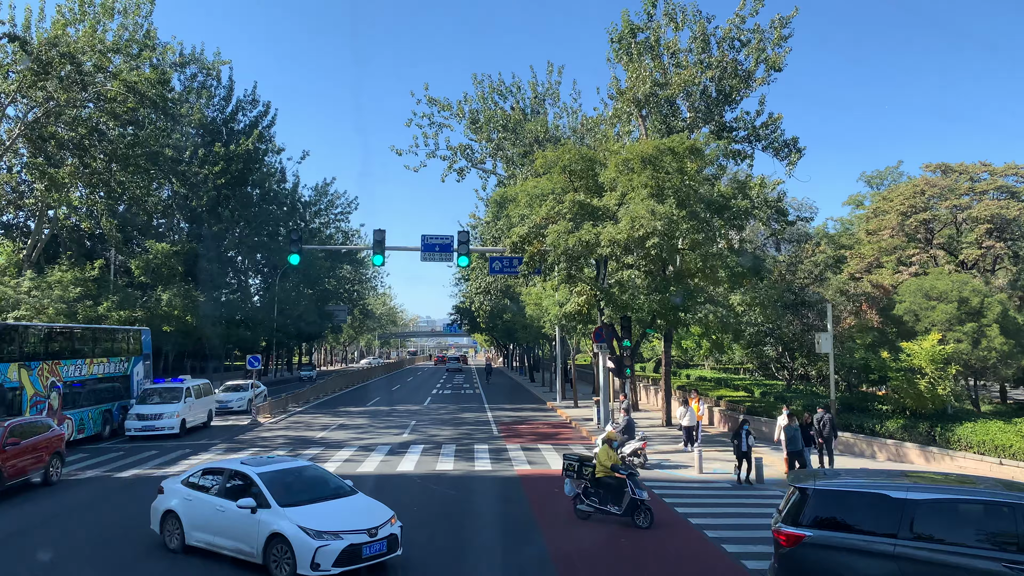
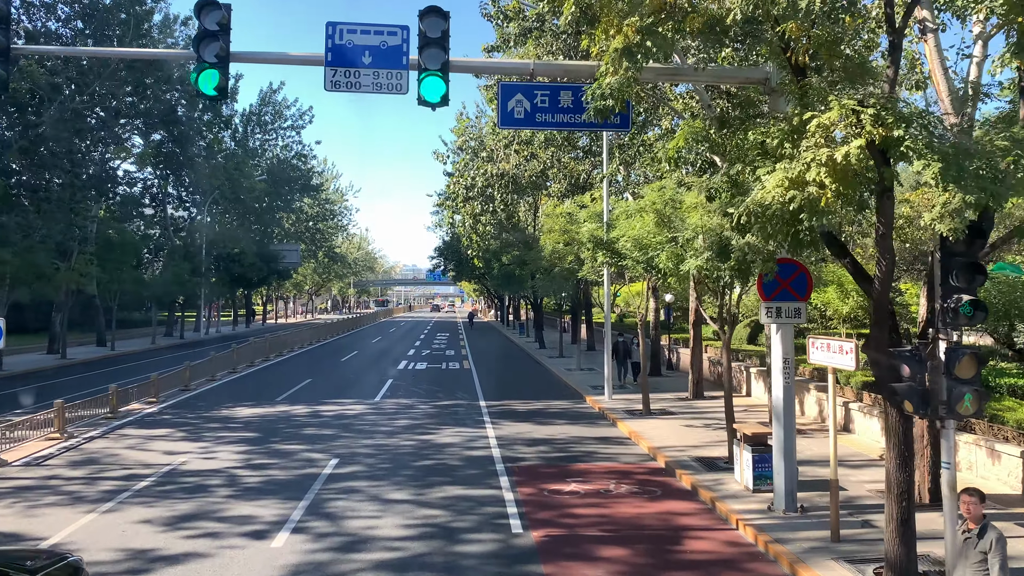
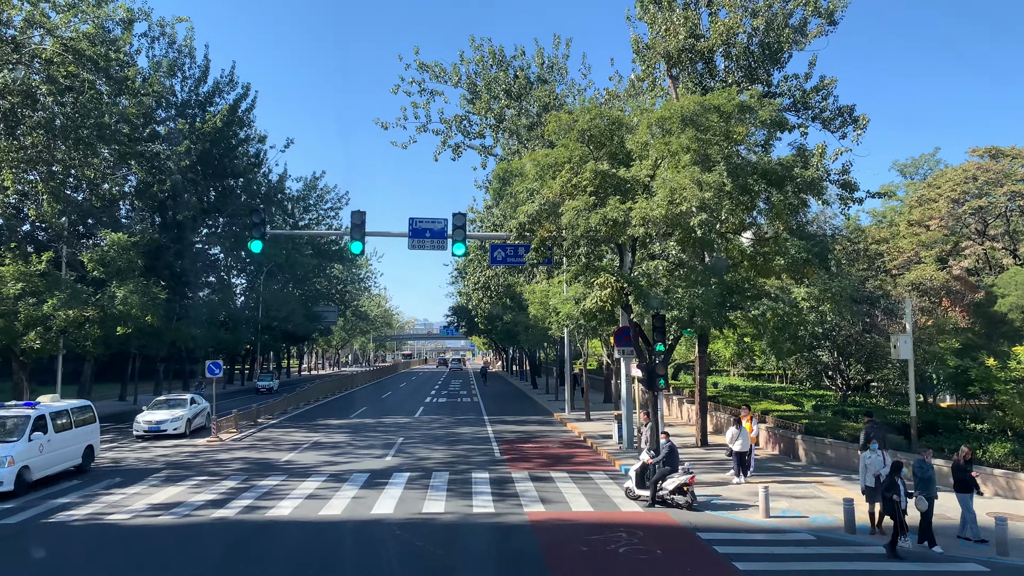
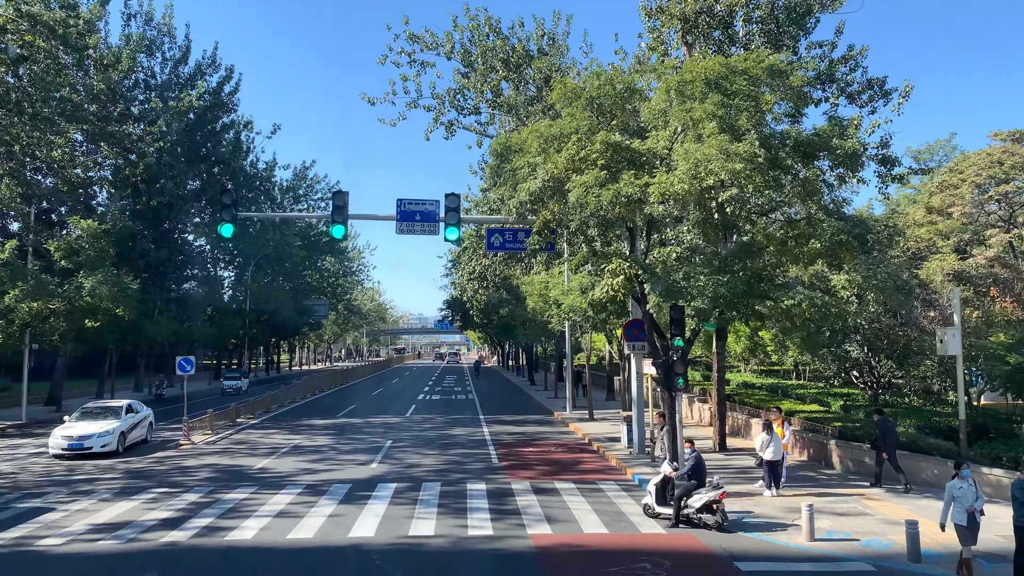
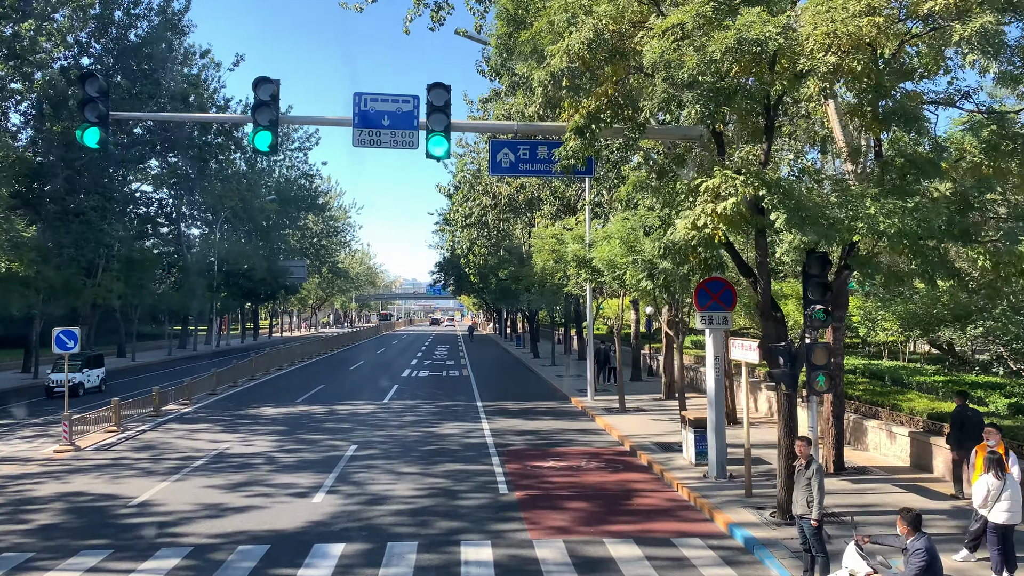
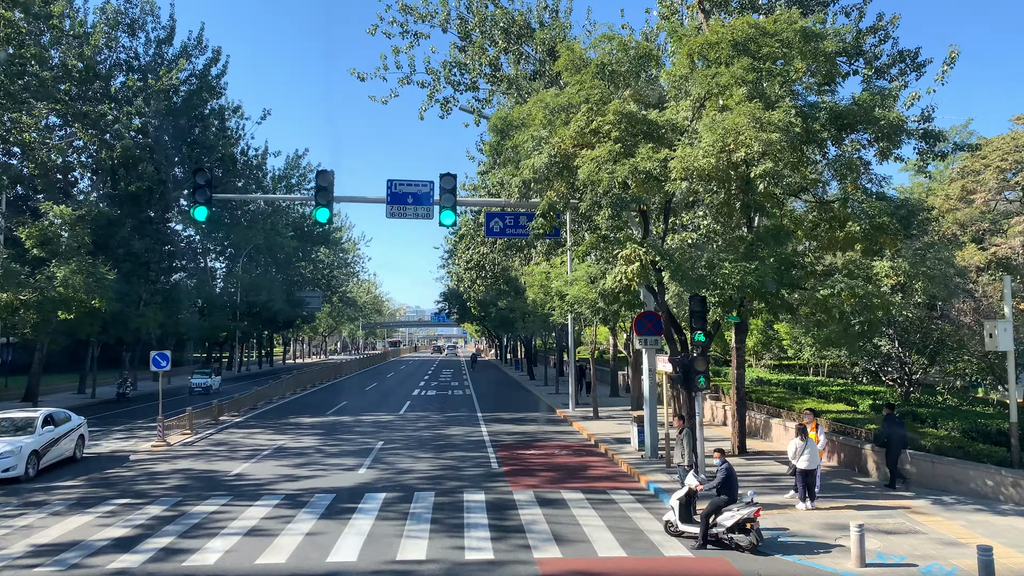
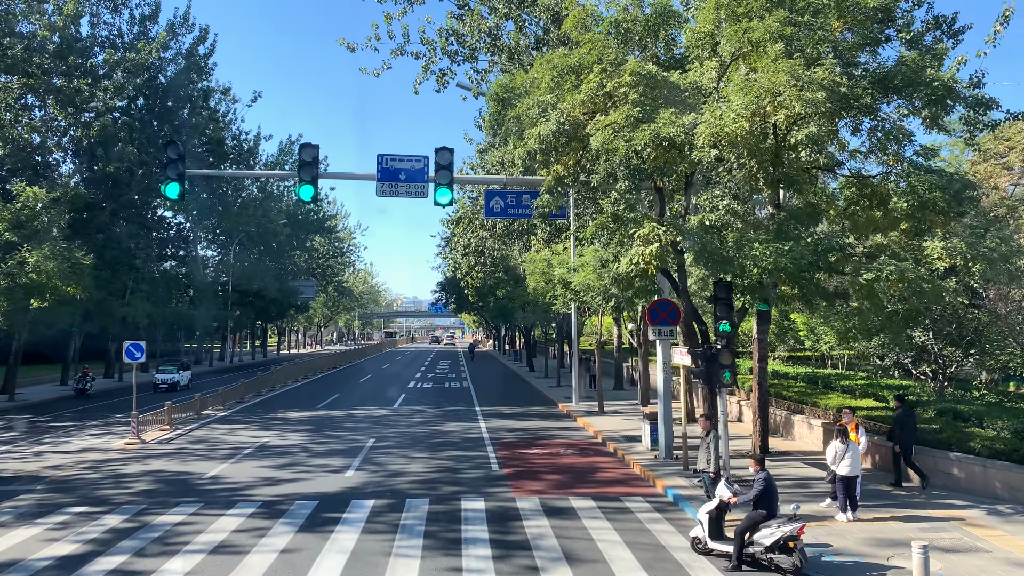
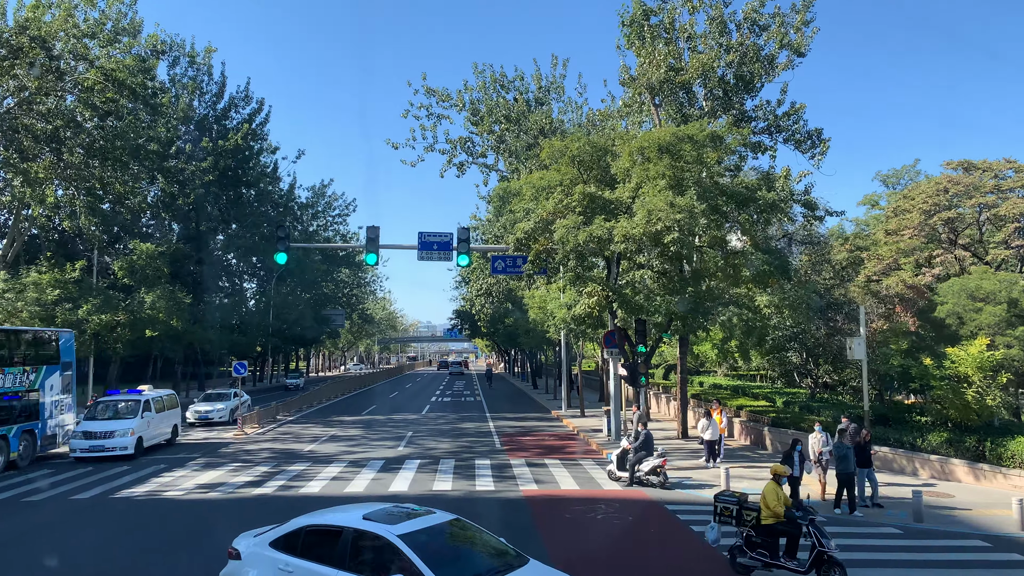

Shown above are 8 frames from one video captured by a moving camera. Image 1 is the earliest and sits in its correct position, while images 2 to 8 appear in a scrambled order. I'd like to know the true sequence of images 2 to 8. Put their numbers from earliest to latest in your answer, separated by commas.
8, 3, 4, 6, 7, 5, 2
